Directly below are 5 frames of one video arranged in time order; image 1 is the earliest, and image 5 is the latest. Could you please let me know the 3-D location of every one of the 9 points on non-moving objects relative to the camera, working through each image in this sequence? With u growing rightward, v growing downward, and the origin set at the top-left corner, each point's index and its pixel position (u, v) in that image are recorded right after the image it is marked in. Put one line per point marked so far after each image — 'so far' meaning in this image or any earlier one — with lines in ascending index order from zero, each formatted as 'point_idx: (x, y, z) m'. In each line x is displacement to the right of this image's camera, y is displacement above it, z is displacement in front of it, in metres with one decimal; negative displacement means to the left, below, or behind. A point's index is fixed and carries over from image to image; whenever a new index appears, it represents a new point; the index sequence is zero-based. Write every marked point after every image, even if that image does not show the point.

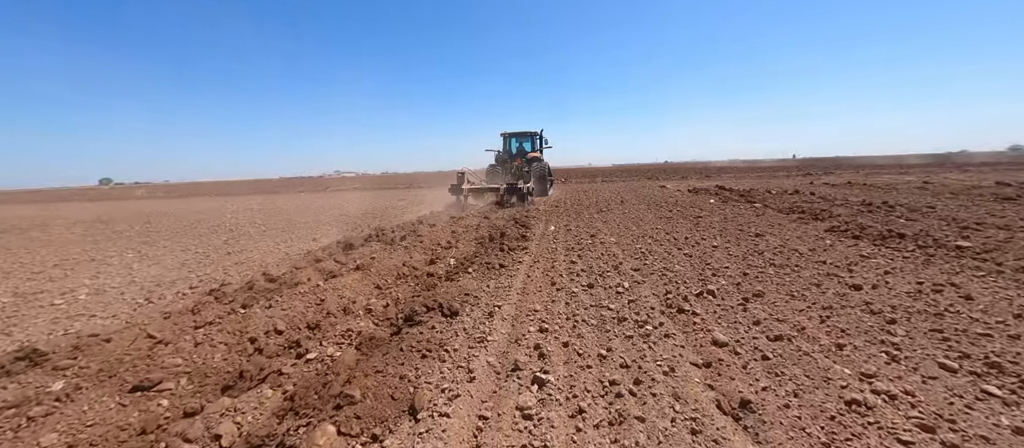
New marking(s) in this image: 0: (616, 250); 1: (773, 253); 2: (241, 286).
0: (+1.8, -0.5, +6.0) m
1: (+4.0, -0.5, +5.3) m
2: (-3.6, -0.8, +4.6) m
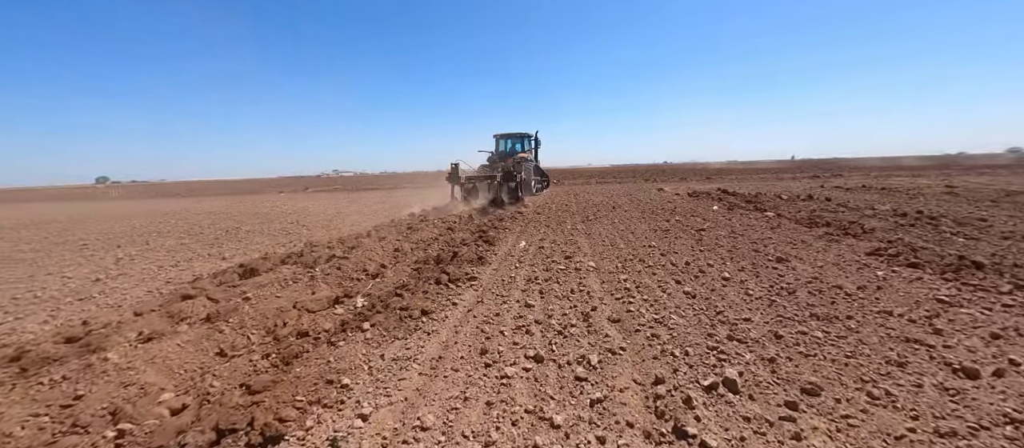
0: (+1.0, -0.8, +4.4) m
1: (+3.3, -0.8, +3.8) m
2: (-4.4, -1.1, +3.0) m
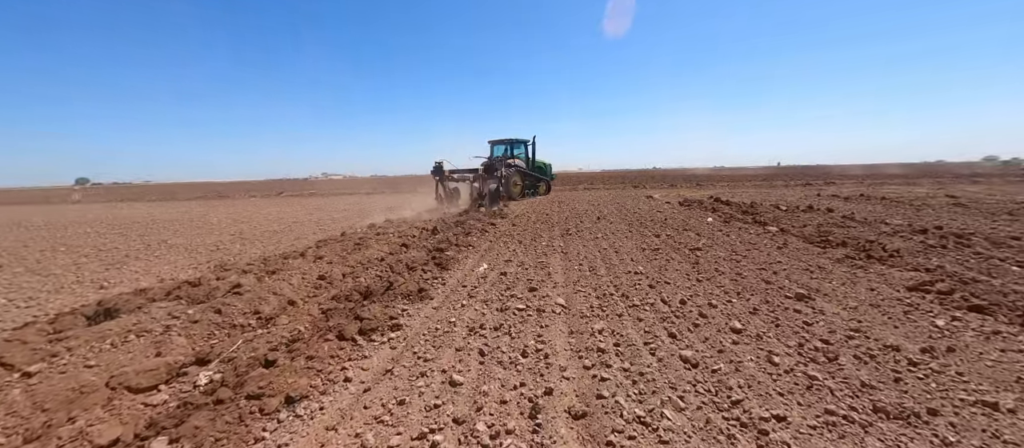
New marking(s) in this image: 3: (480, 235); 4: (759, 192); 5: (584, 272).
0: (+0.4, -1.1, +3.3) m
1: (+2.6, -1.1, +2.6) m
2: (-5.0, -1.4, +1.7) m
3: (-0.8, -0.3, +8.2) m
4: (+12.5, +1.6, +17.3) m
5: (+1.1, -0.7, +5.2) m
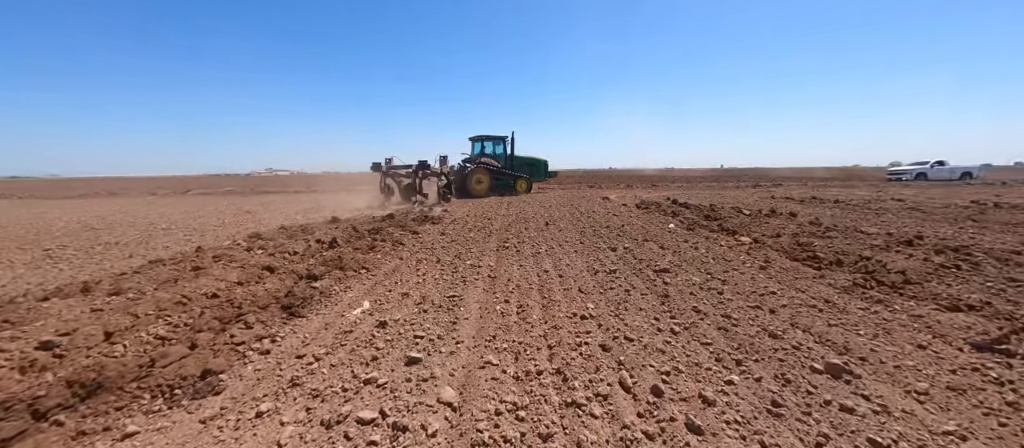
0: (-0.5, -1.3, +1.5) m
1: (+1.8, -1.3, +1.1) m
2: (-5.7, -1.6, -0.7) m
3: (-2.2, -0.5, +6.3) m
4: (+9.9, +1.5, +16.8) m
5: (0.0, -0.9, +3.5) m
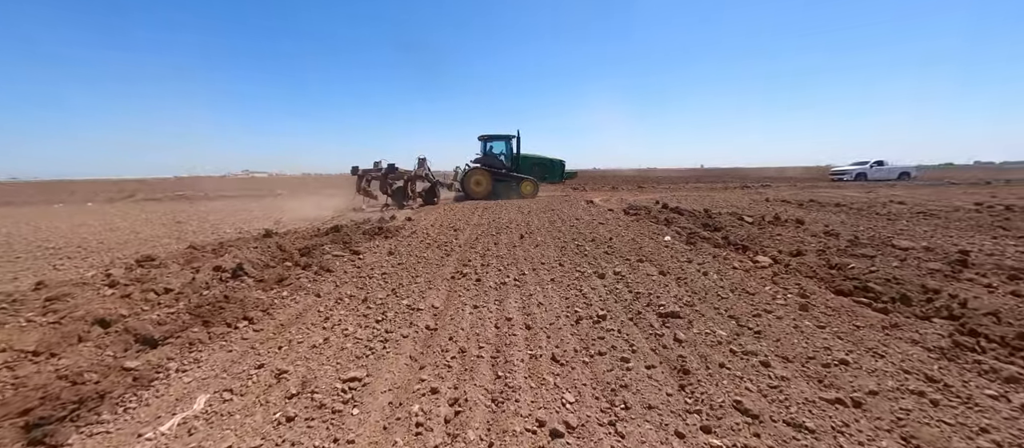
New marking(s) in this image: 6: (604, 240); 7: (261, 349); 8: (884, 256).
0: (-0.9, -1.6, 0.0) m
1: (+1.5, -1.5, -0.3) m
2: (-5.9, -2.0, -2.4) m
3: (-2.8, -0.8, +4.7) m
4: (+8.9, +1.3, +15.7) m
5: (-0.5, -1.2, +2.0) m
6: (+1.8, -0.3, +6.9) m
7: (-2.2, -1.1, +3.1) m
8: (+5.6, -0.5, +5.2) m
